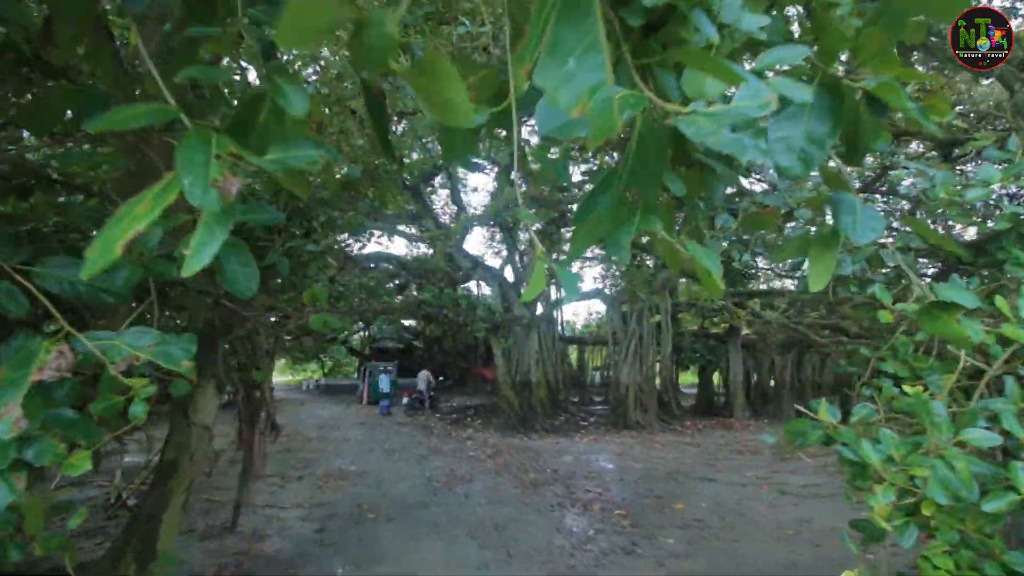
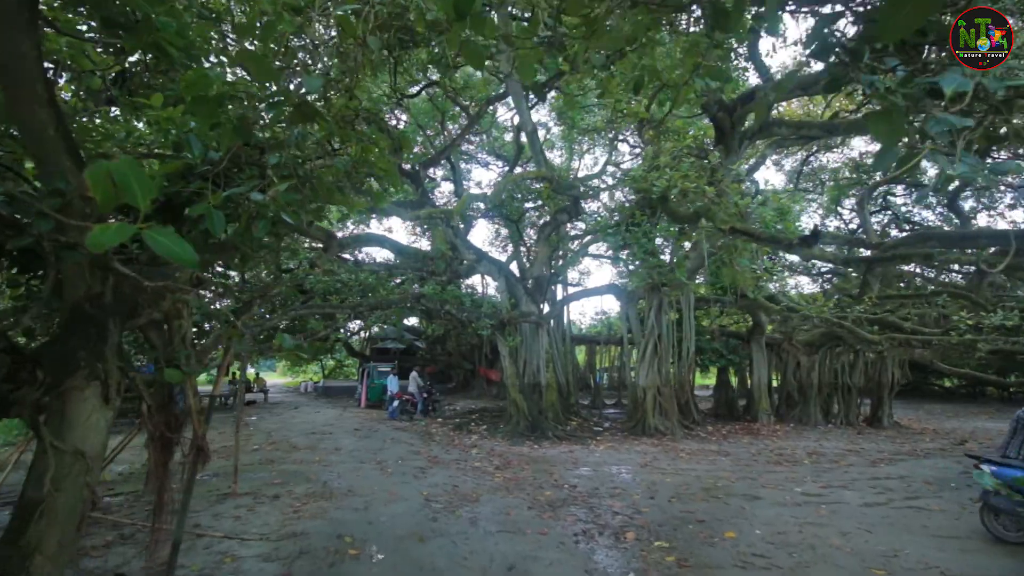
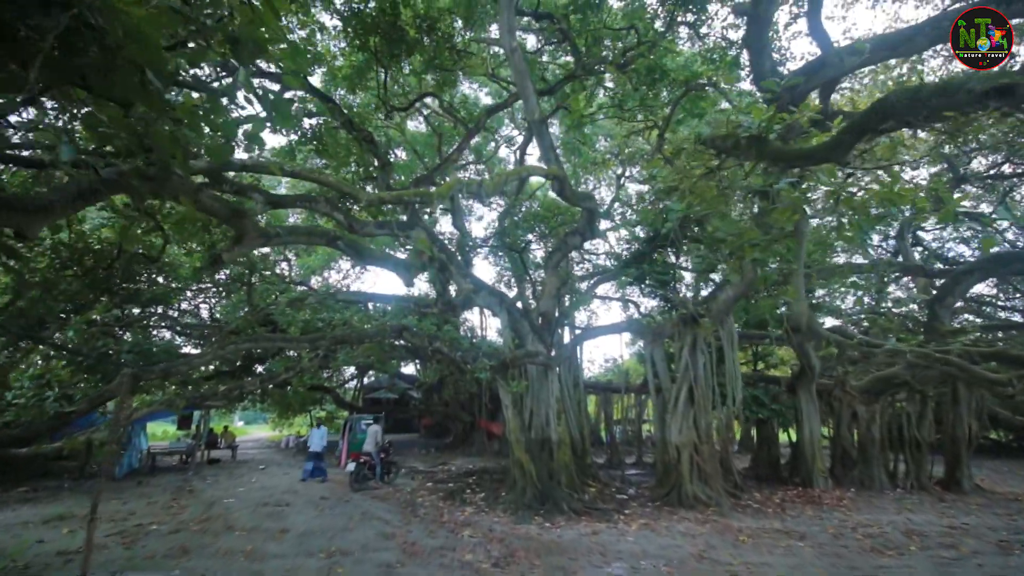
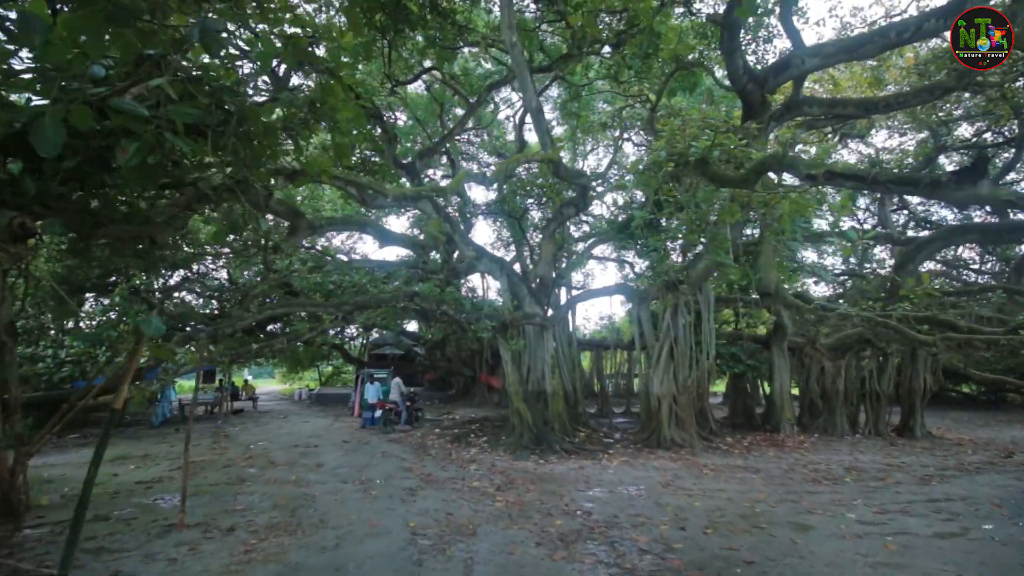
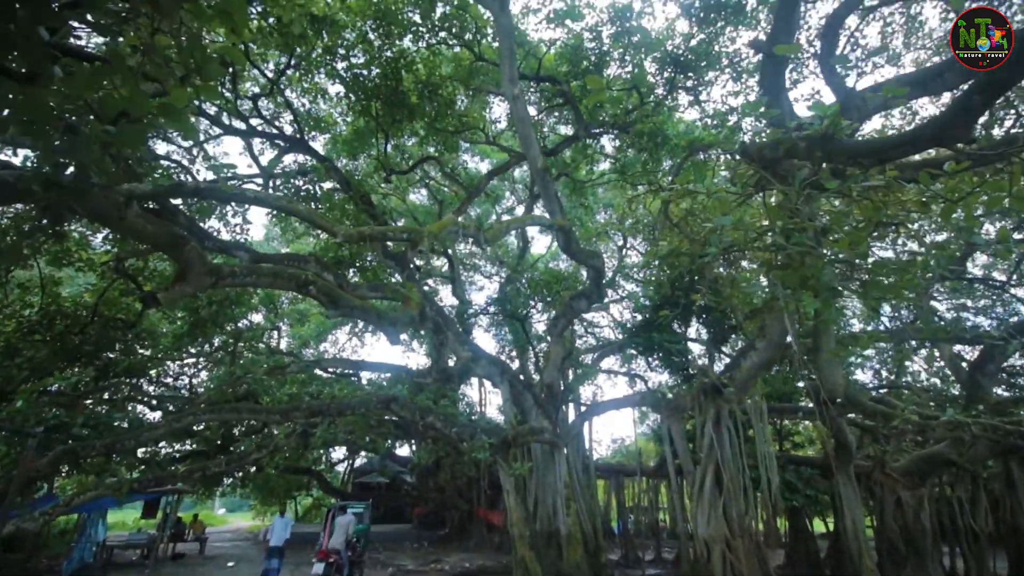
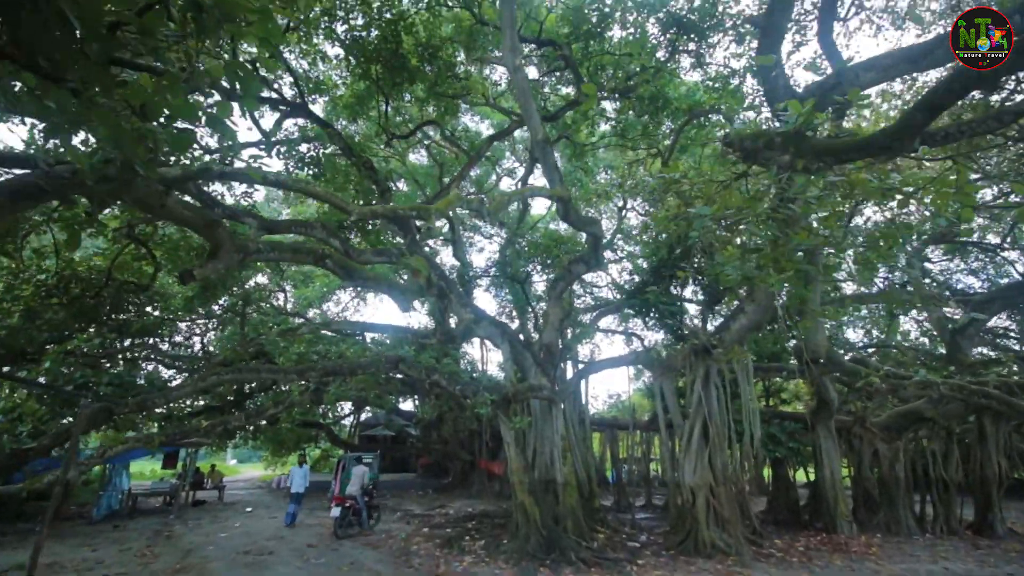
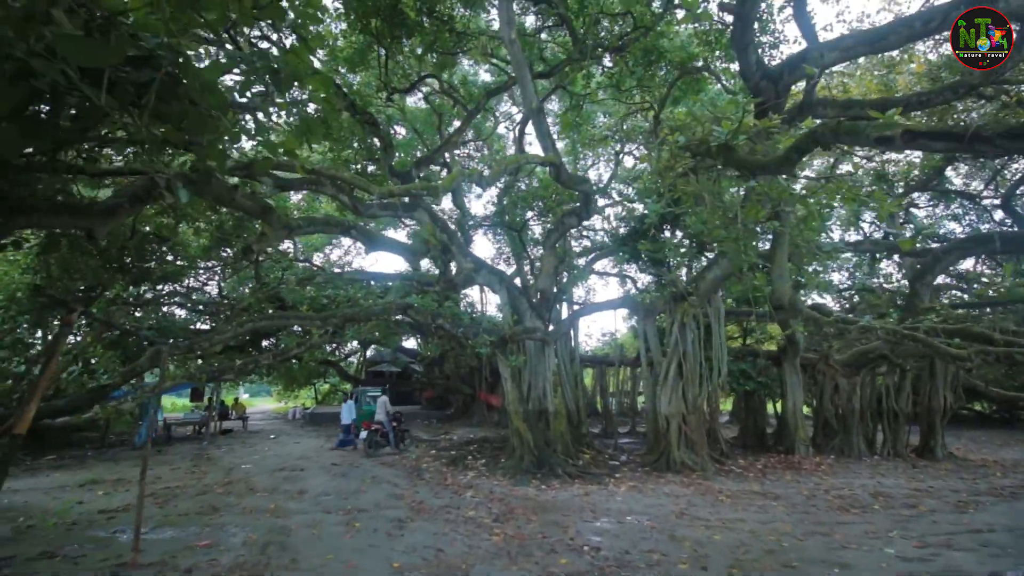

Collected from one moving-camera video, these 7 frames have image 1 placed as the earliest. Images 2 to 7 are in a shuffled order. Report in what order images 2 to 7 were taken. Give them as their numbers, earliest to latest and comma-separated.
2, 4, 7, 3, 6, 5
